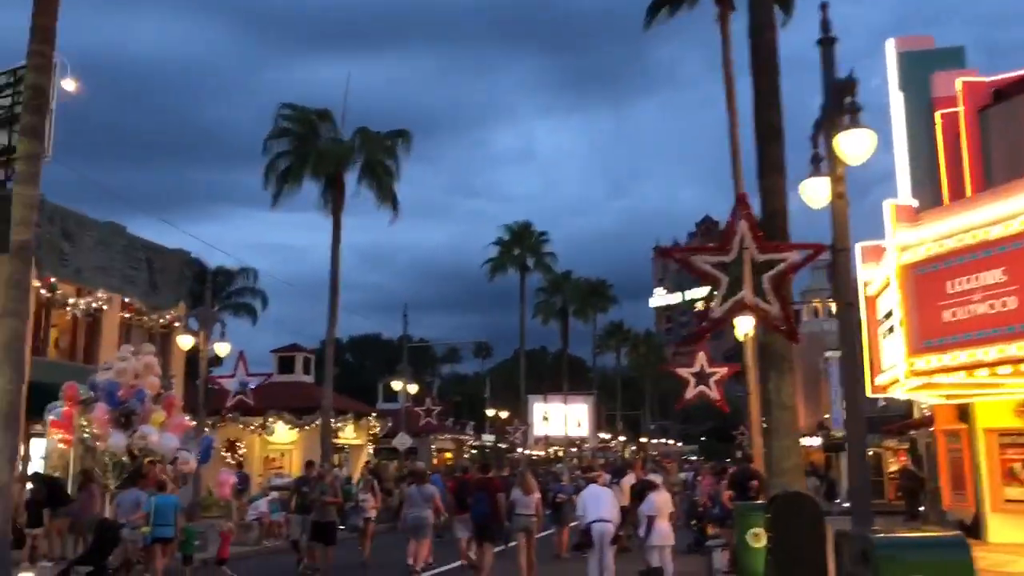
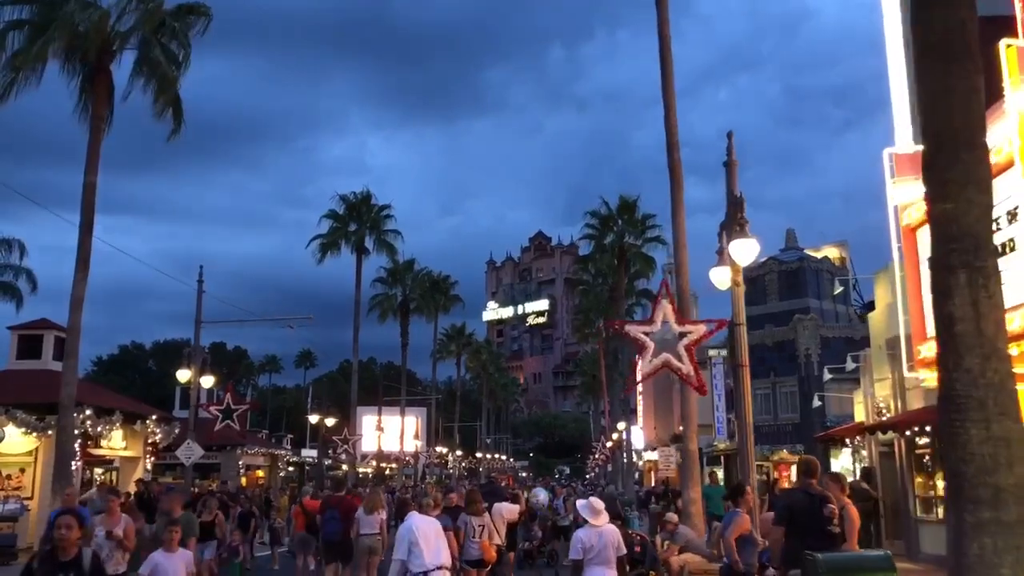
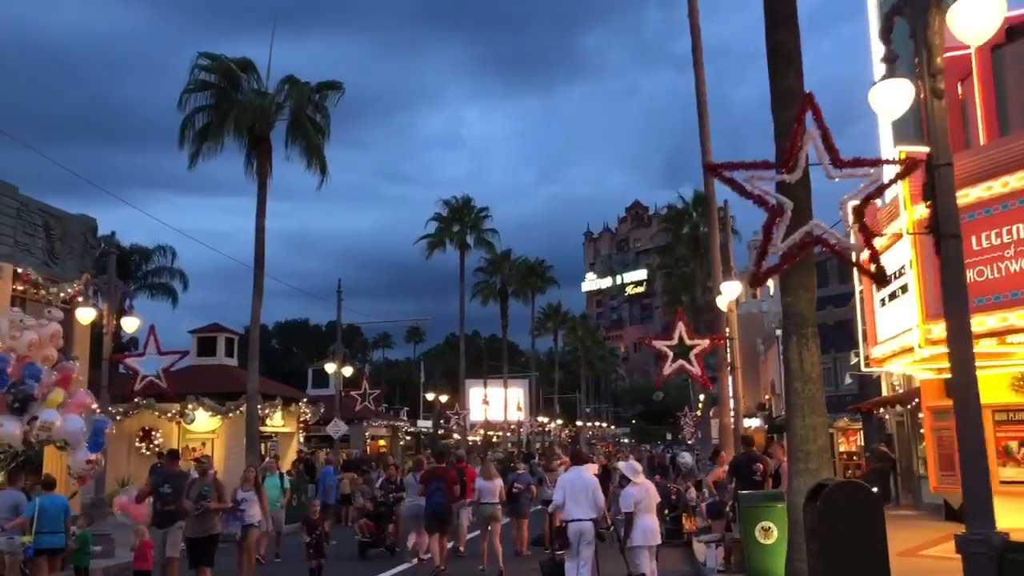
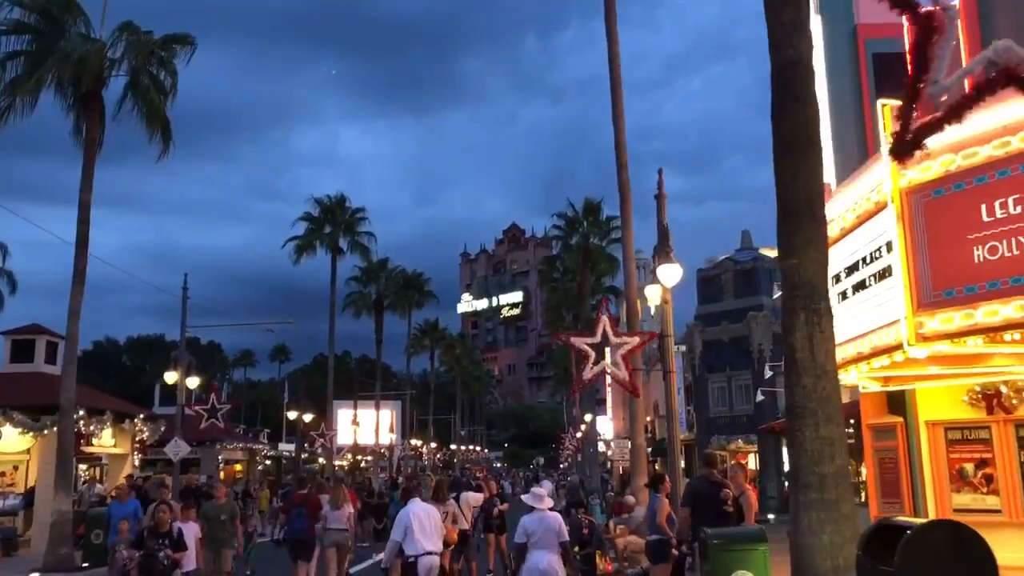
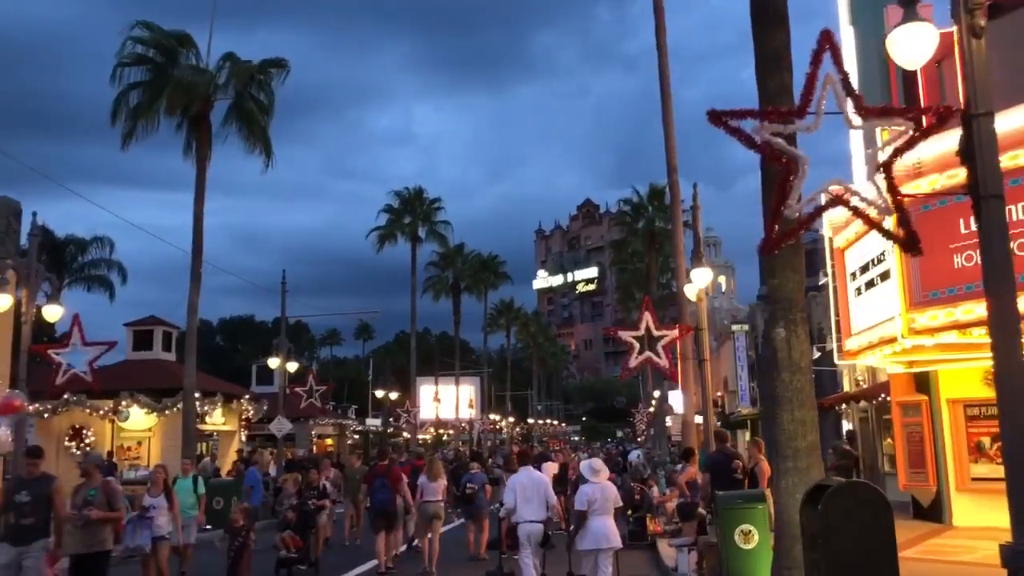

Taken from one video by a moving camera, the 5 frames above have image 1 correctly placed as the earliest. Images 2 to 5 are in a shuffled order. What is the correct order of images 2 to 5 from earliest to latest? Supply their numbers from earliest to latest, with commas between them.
3, 5, 4, 2
